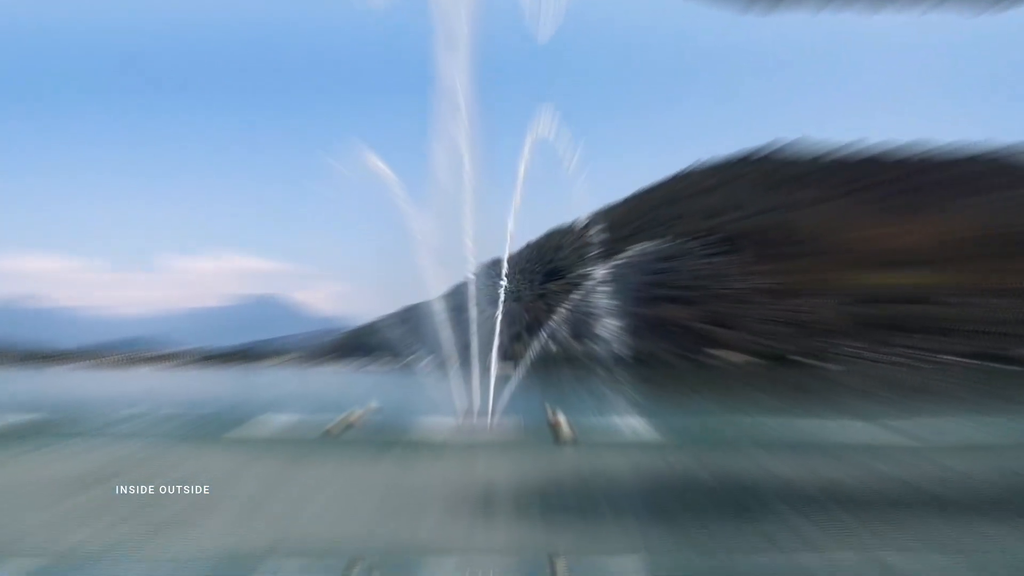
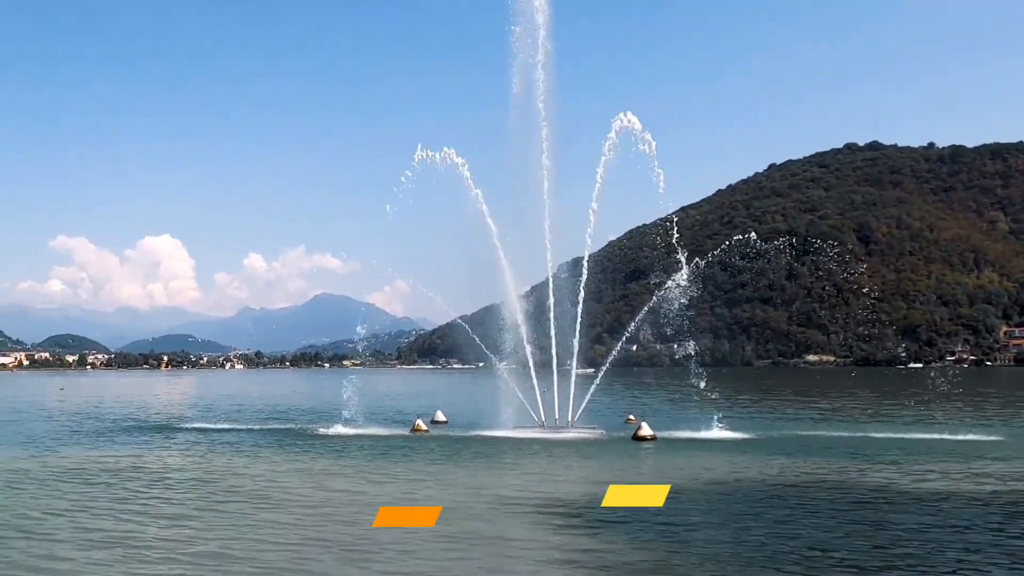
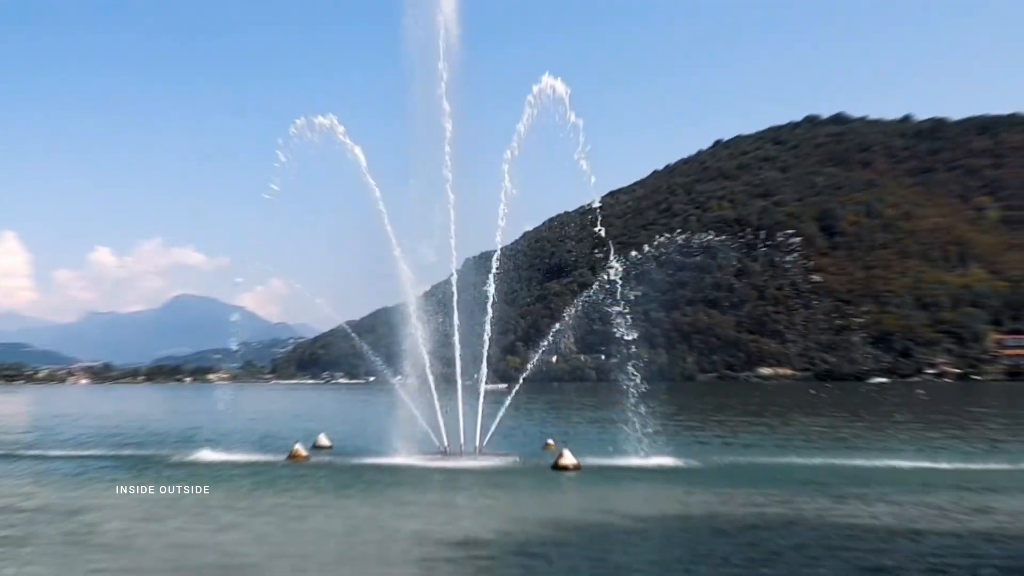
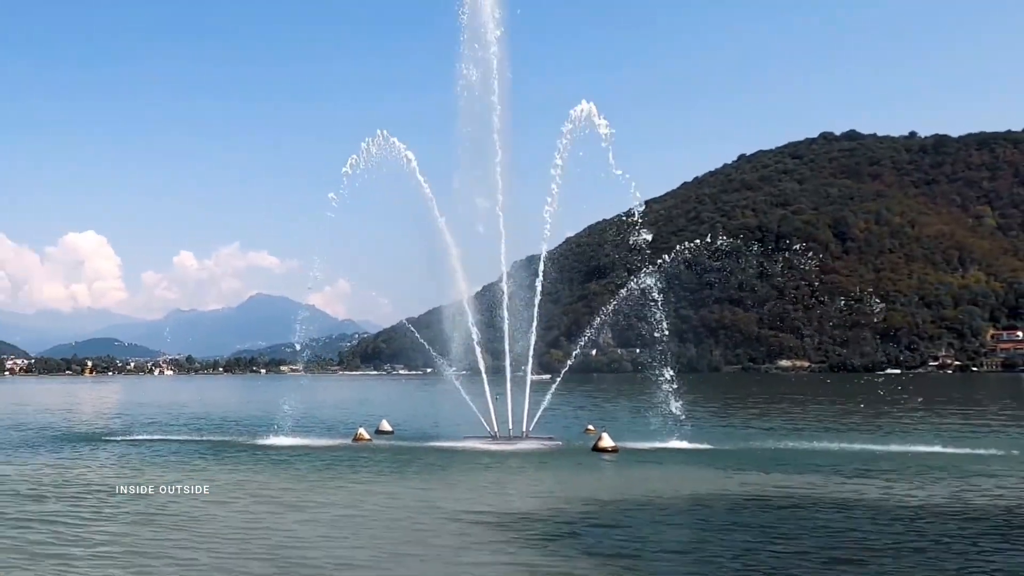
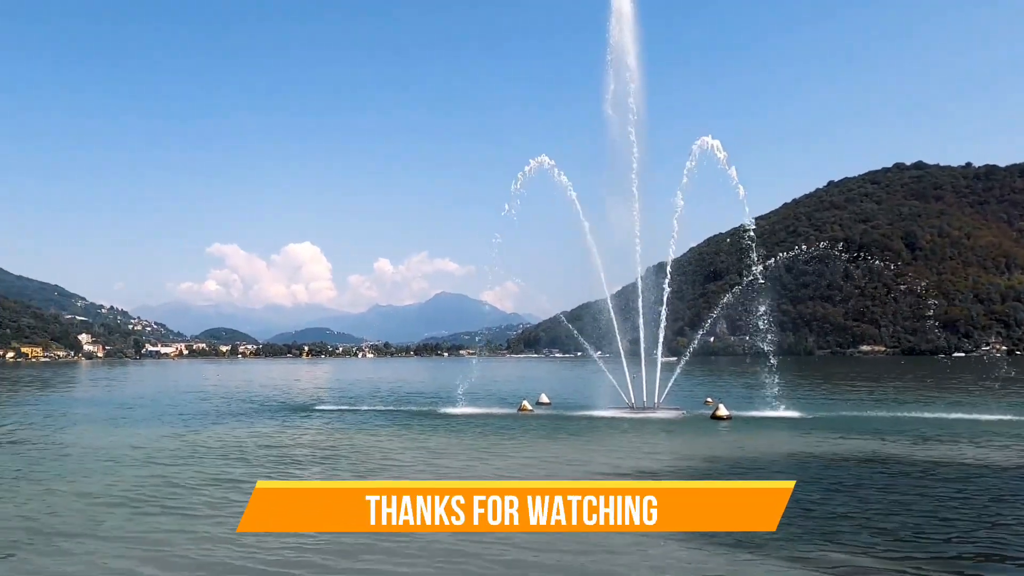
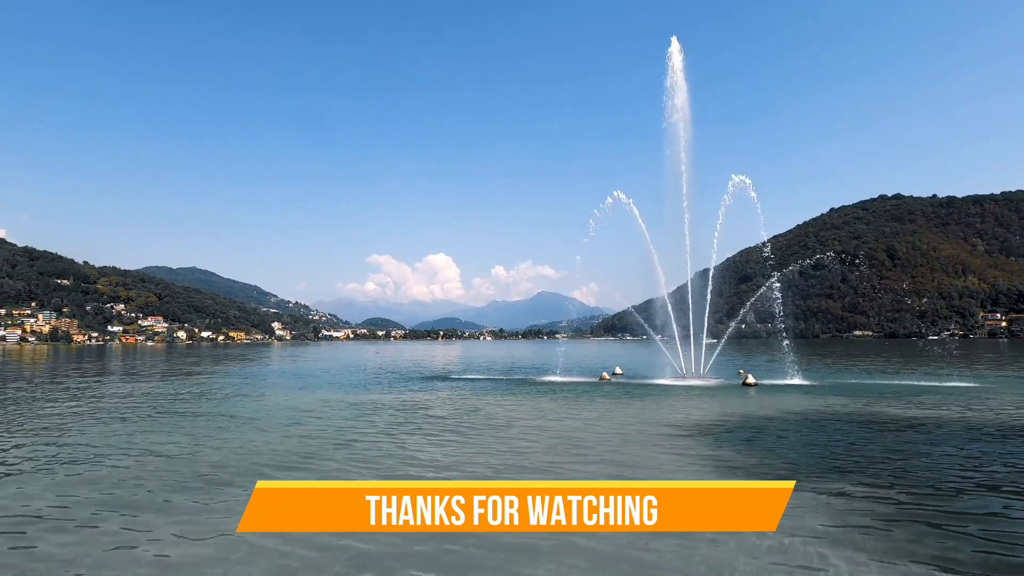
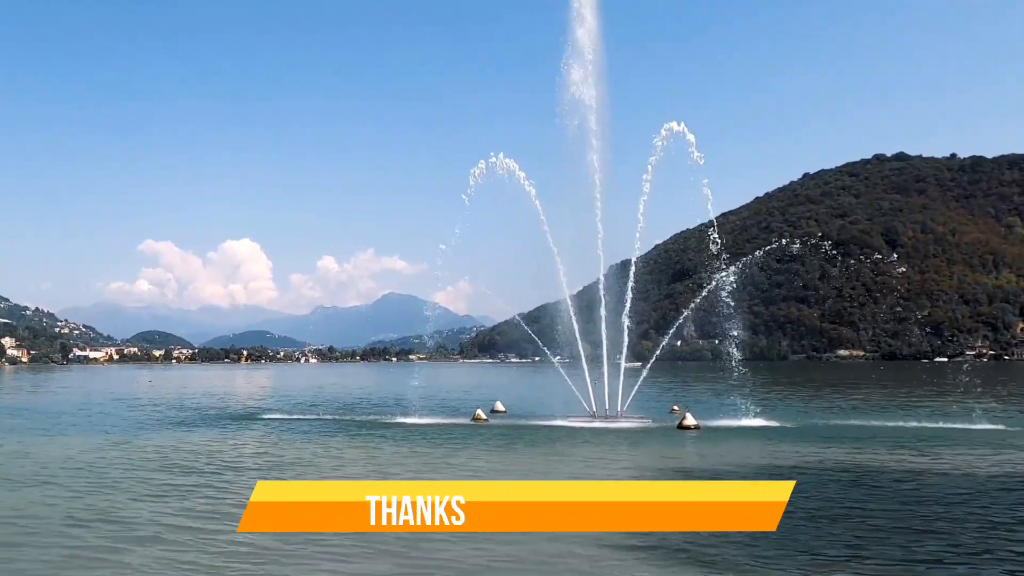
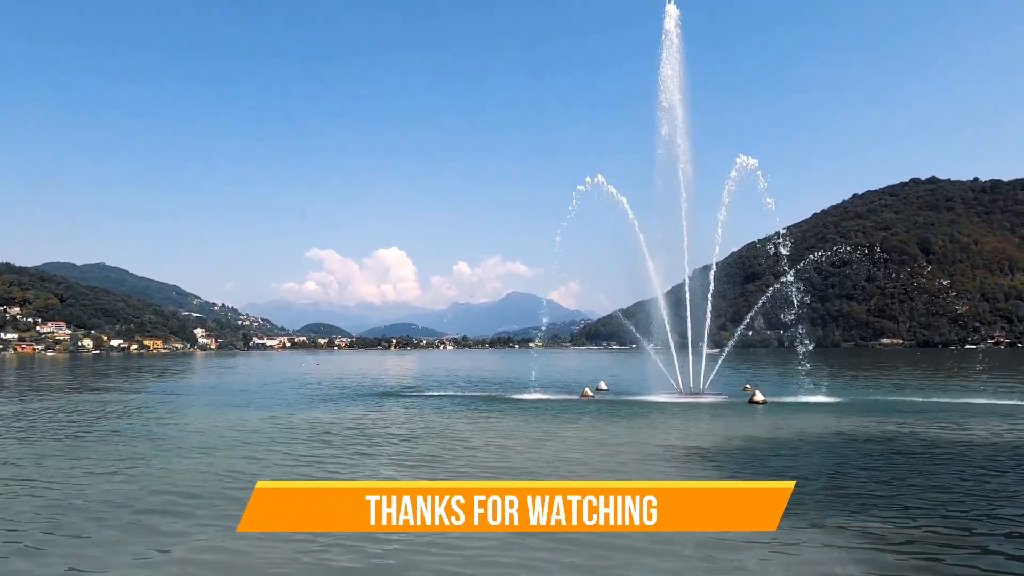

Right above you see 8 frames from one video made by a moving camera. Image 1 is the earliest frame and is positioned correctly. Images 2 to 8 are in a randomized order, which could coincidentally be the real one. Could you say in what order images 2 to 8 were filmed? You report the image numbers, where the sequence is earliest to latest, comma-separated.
3, 4, 2, 7, 5, 8, 6
